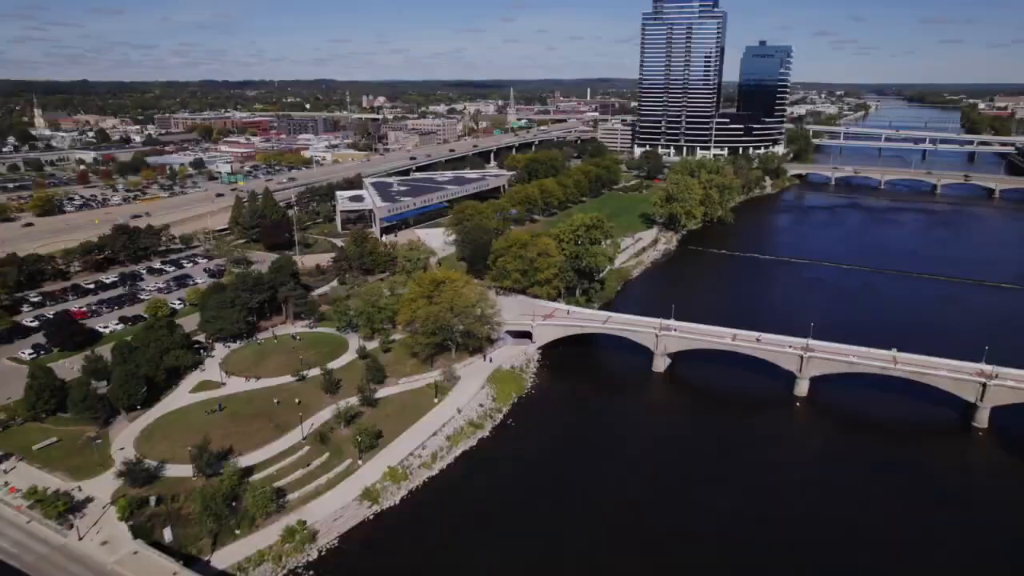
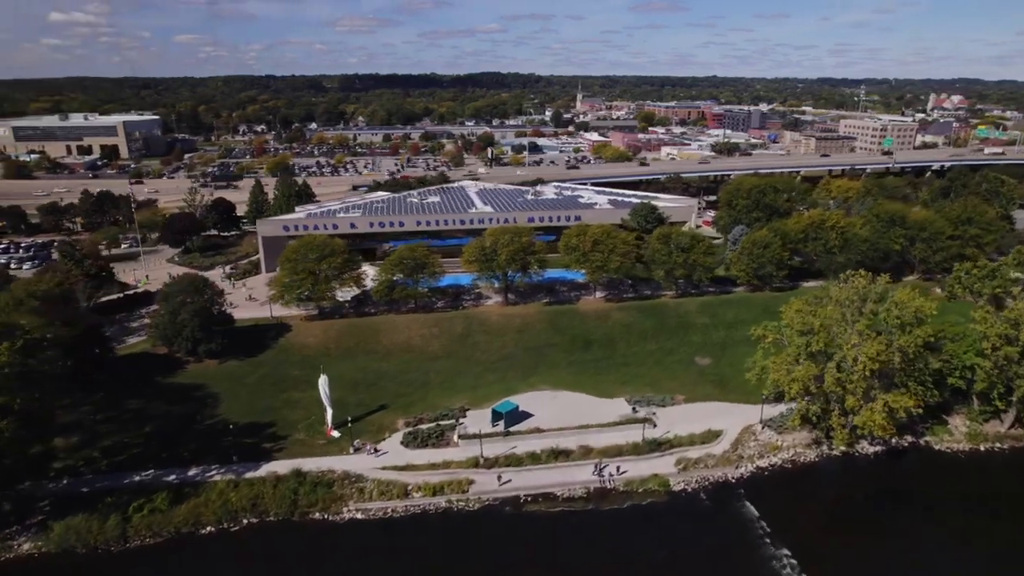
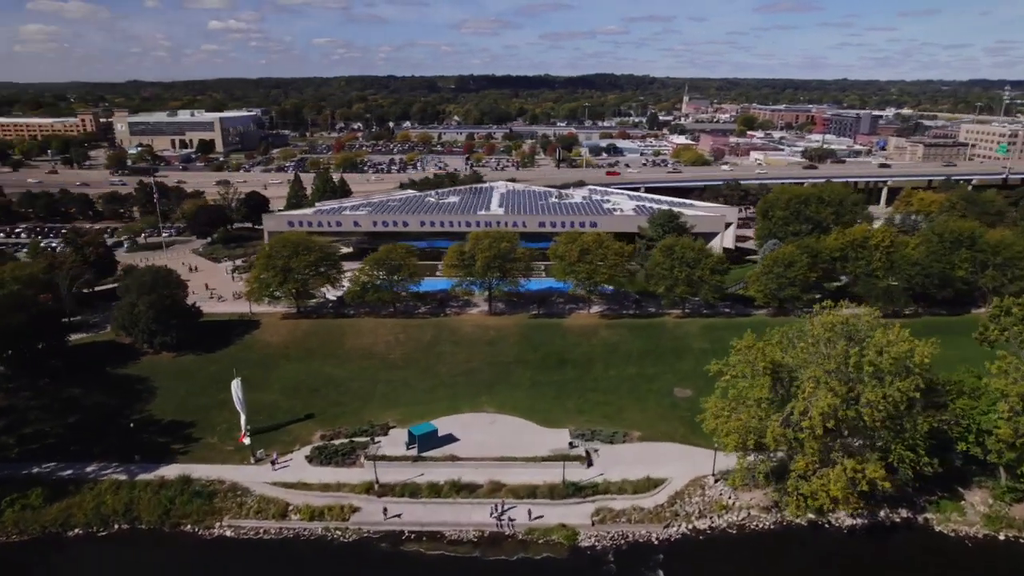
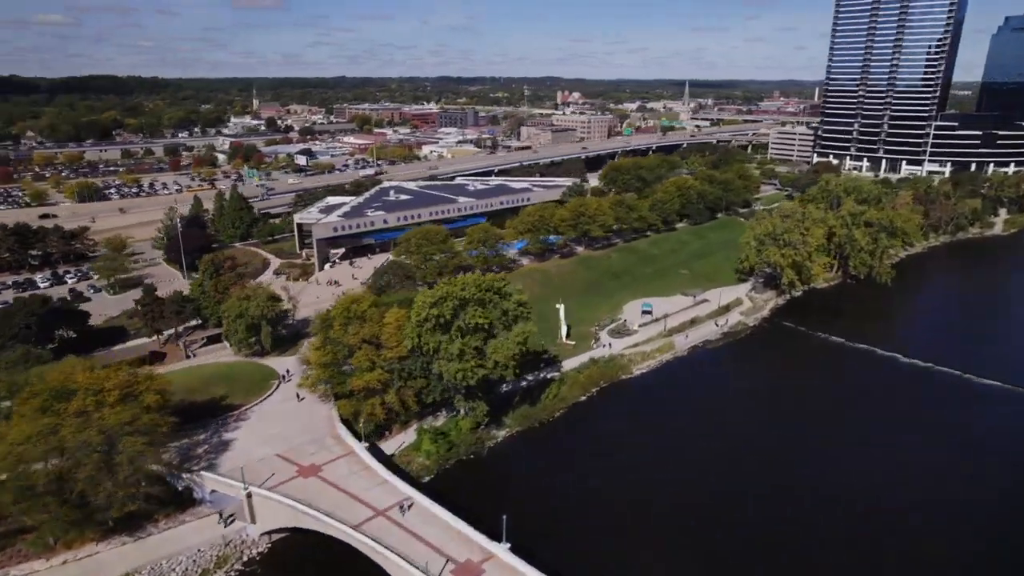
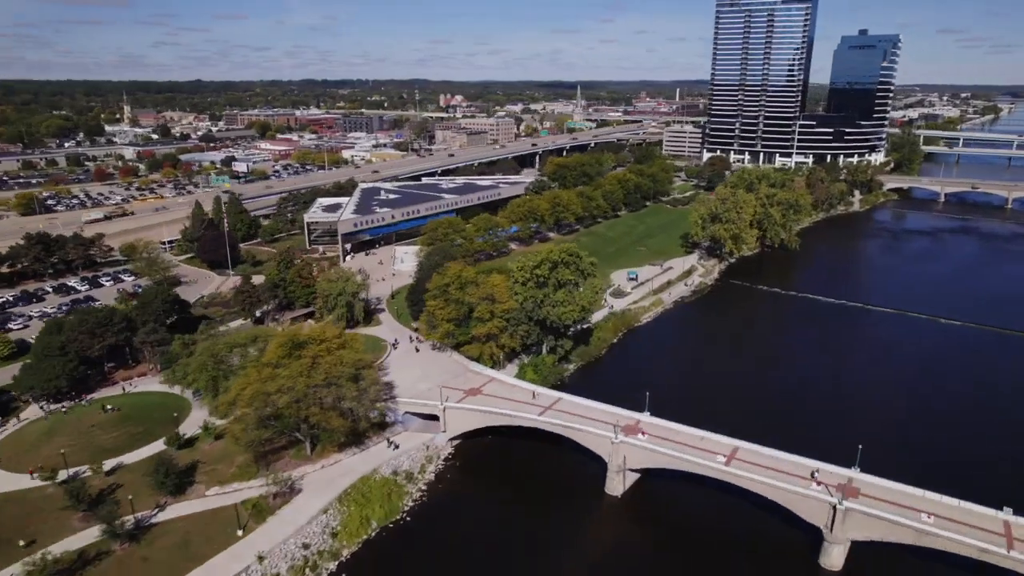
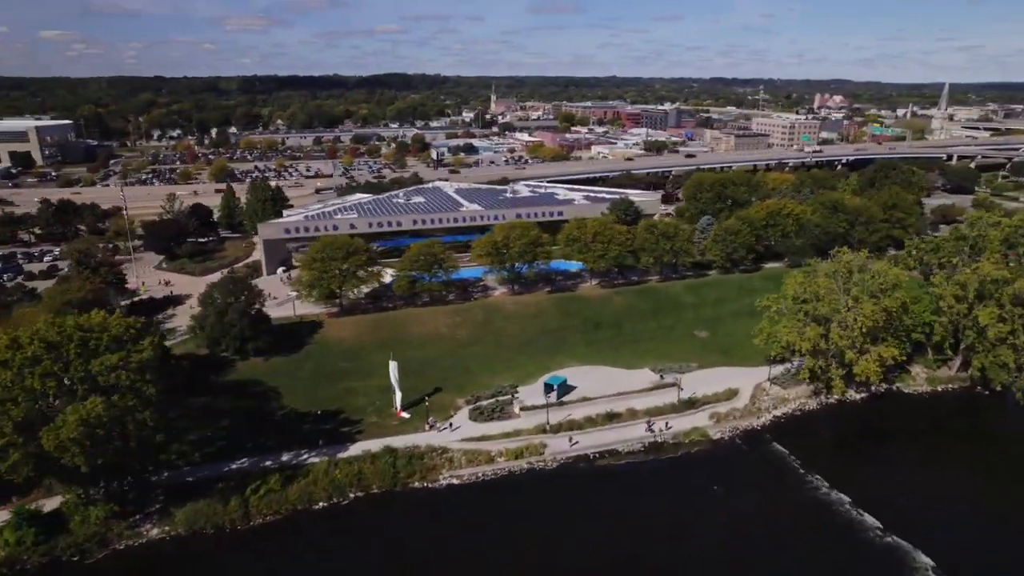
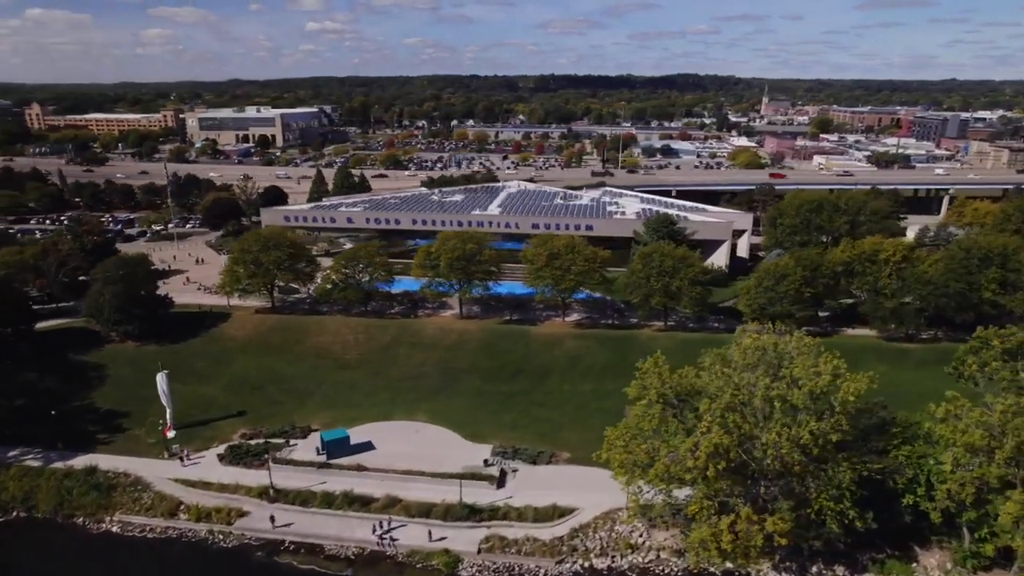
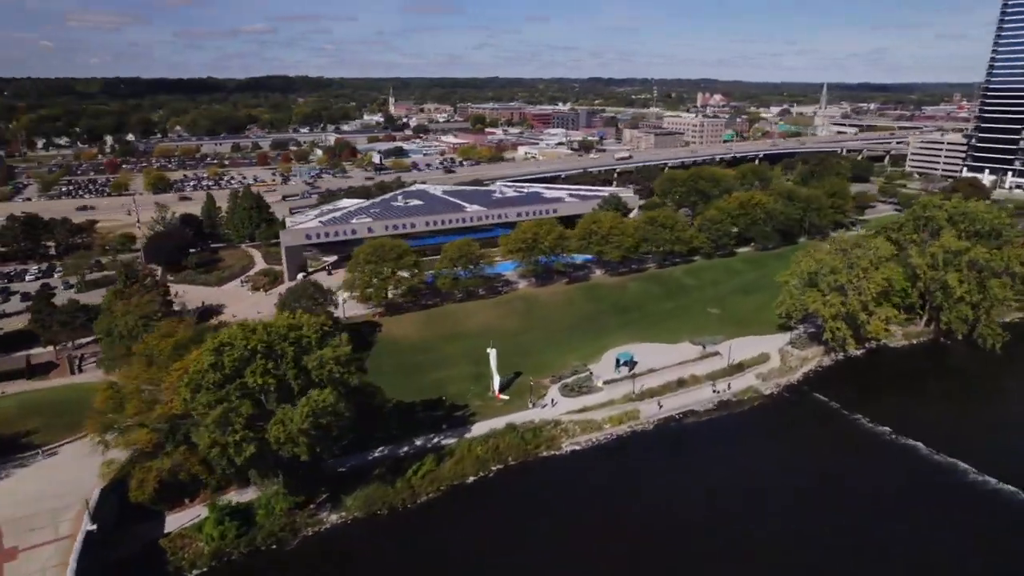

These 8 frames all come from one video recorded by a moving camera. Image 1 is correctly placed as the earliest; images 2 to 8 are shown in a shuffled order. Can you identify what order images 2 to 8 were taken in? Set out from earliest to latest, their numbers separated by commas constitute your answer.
5, 4, 8, 6, 2, 3, 7
